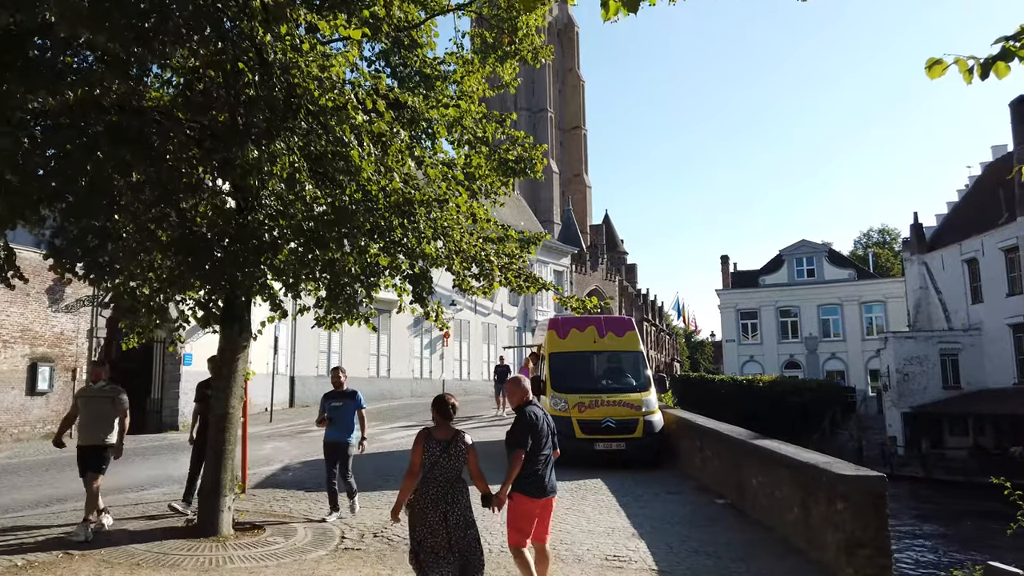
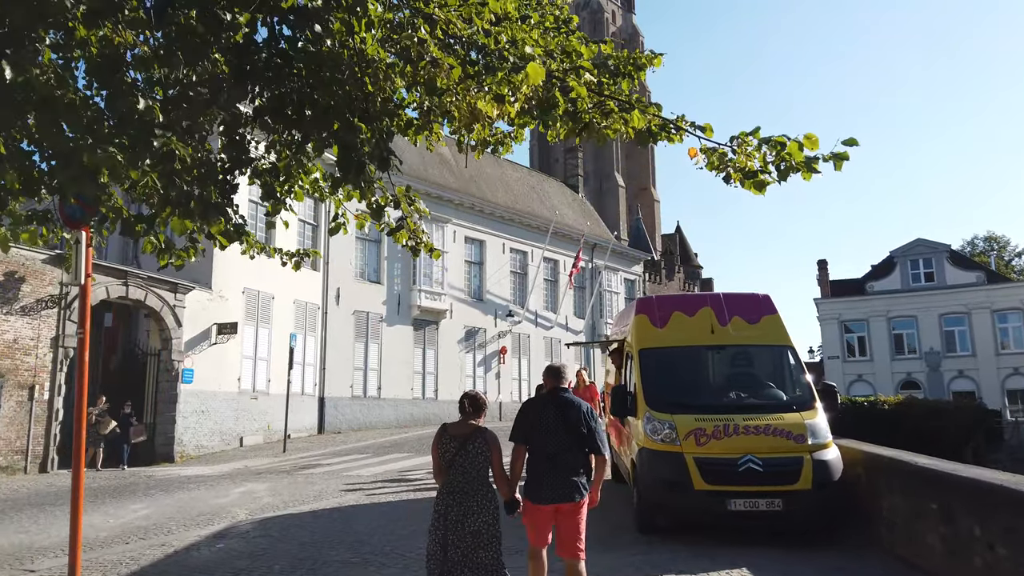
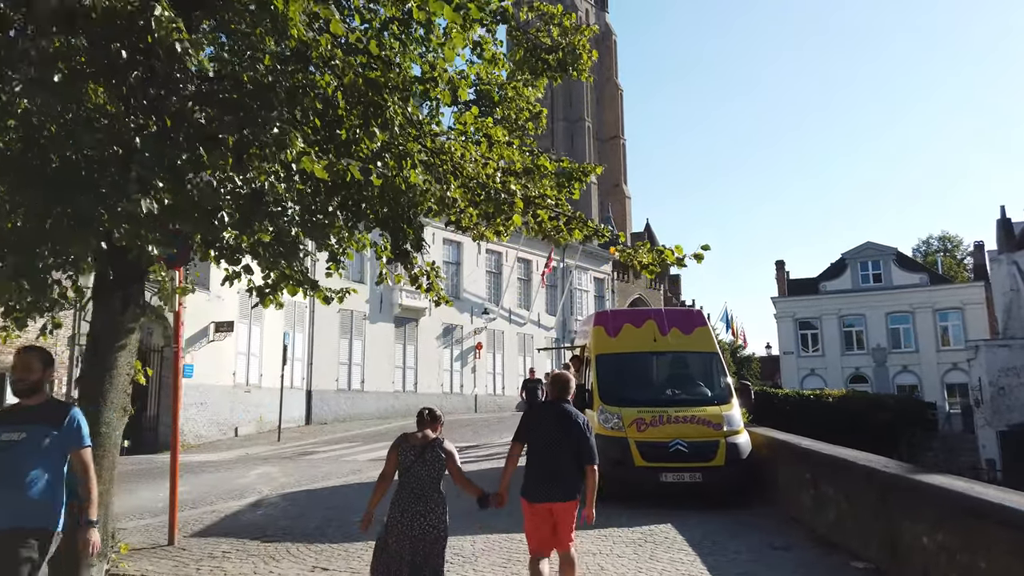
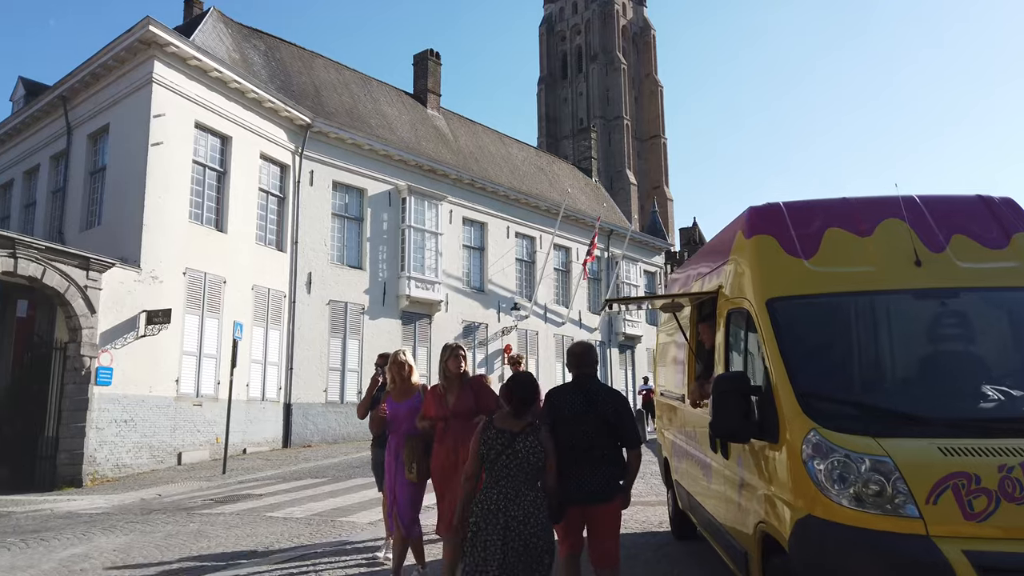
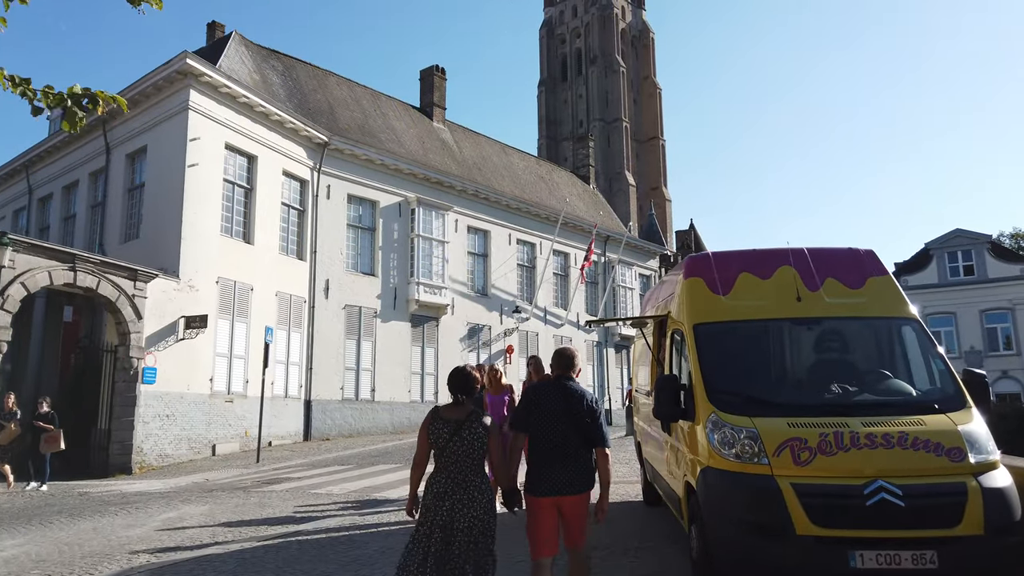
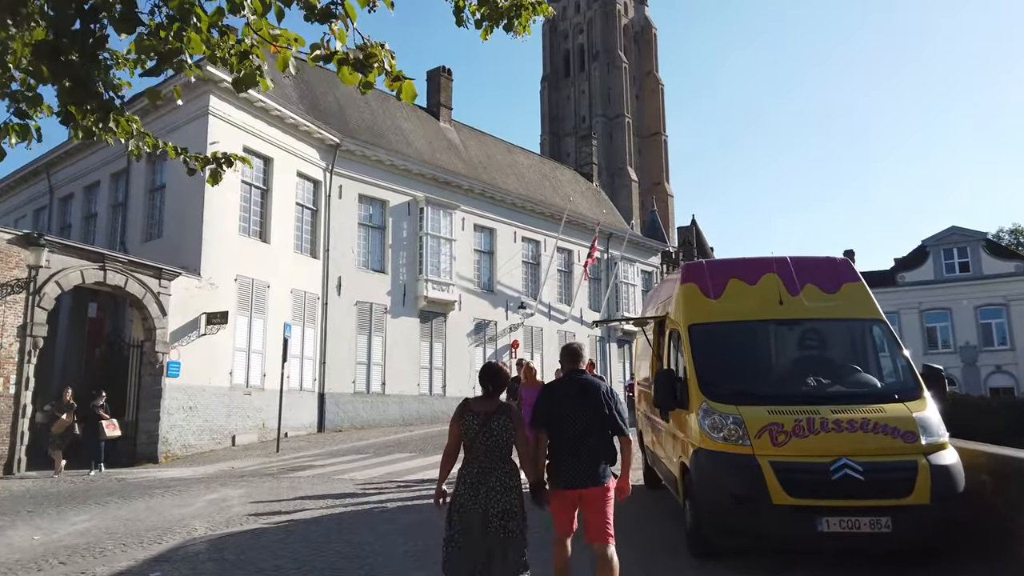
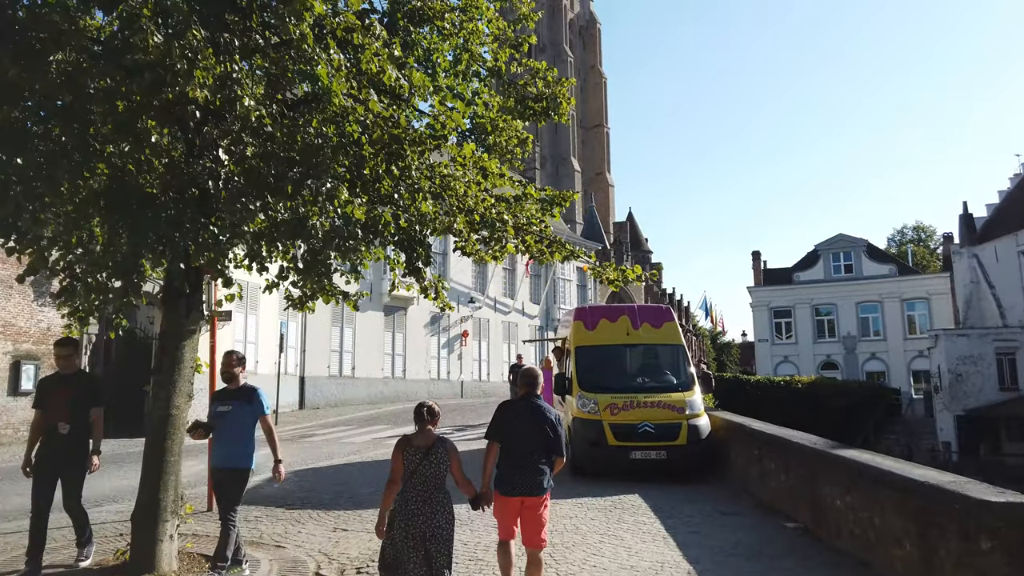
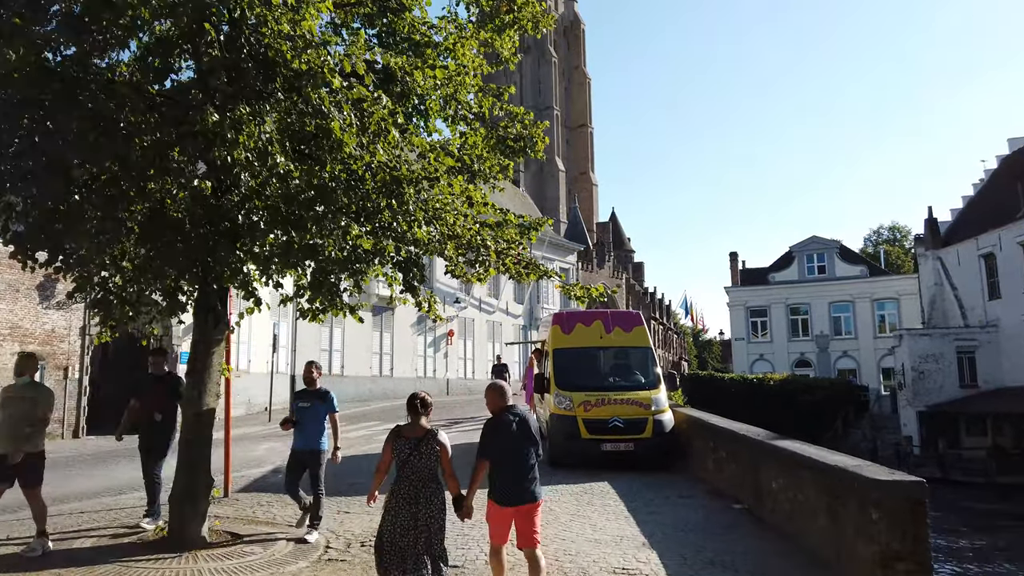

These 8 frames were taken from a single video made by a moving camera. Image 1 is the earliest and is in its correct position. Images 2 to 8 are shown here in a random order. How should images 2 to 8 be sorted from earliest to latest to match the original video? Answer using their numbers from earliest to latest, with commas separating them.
8, 7, 3, 2, 6, 5, 4
